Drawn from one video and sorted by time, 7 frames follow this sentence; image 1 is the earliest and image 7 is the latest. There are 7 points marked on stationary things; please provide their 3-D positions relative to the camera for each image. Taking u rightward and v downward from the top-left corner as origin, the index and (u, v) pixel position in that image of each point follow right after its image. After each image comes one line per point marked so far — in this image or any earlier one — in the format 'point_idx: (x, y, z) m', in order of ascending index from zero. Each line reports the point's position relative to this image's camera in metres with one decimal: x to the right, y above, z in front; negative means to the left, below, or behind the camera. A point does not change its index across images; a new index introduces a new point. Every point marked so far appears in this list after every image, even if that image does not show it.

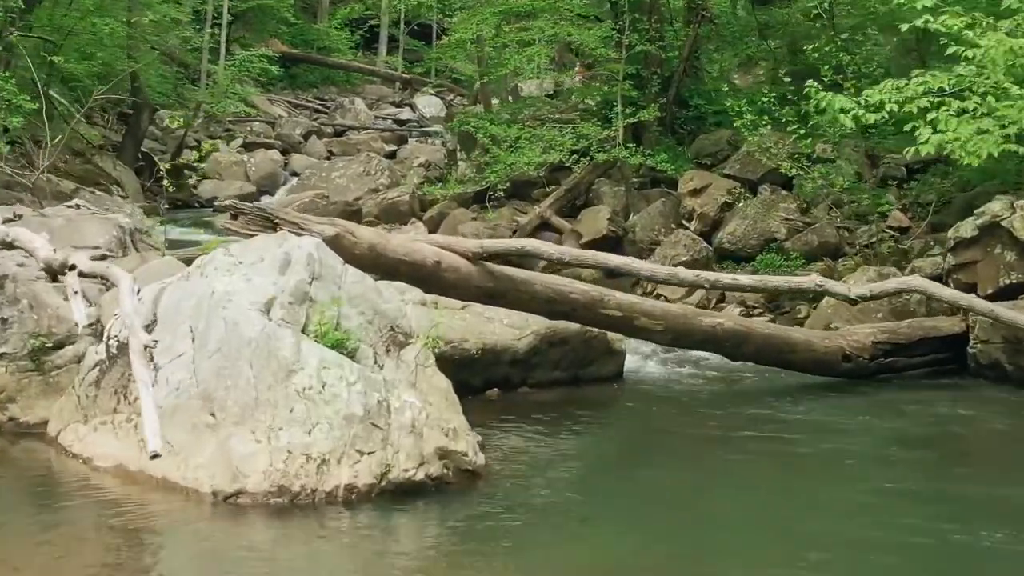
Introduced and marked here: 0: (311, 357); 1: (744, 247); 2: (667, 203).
0: (-1.1, -0.4, +5.8) m
1: (+3.0, +0.5, +13.7) m
2: (+2.2, +1.2, +14.6) m
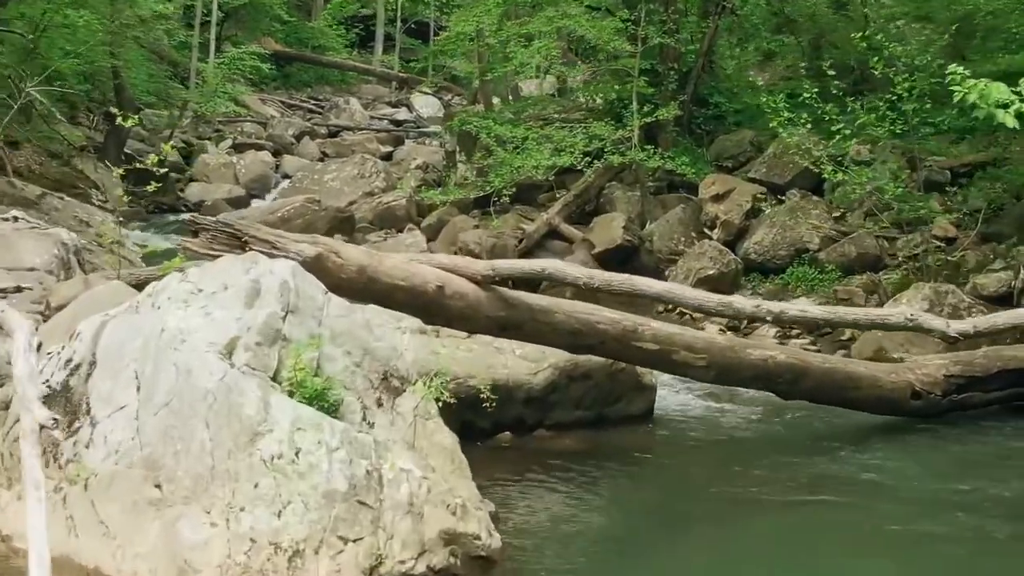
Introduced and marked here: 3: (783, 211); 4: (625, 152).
0: (-1.0, -0.6, +4.6) m
1: (+3.1, +0.4, +12.5) m
2: (+2.2, +1.0, +13.5) m
3: (+3.3, +0.9, +12.8) m
4: (+1.4, +1.7, +13.3) m
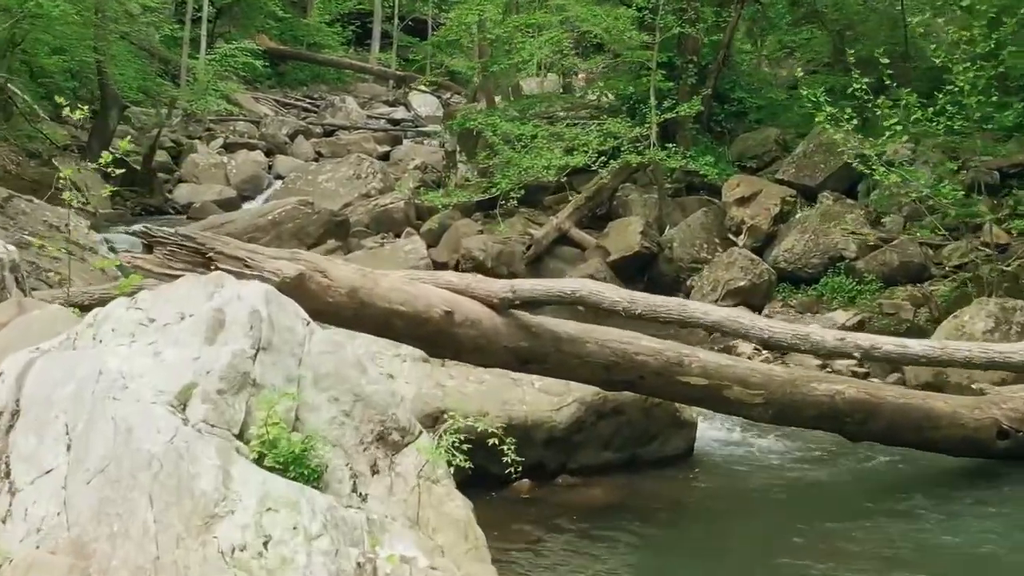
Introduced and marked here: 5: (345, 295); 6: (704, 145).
0: (-0.9, -0.7, +3.6) m
1: (+3.2, +0.2, +11.5) m
2: (+2.3, +0.9, +12.4) m
3: (+3.4, +0.8, +11.7) m
4: (+1.5, +1.6, +12.2) m
5: (-0.8, 0.0, +4.8) m
6: (+2.5, +1.9, +13.8) m
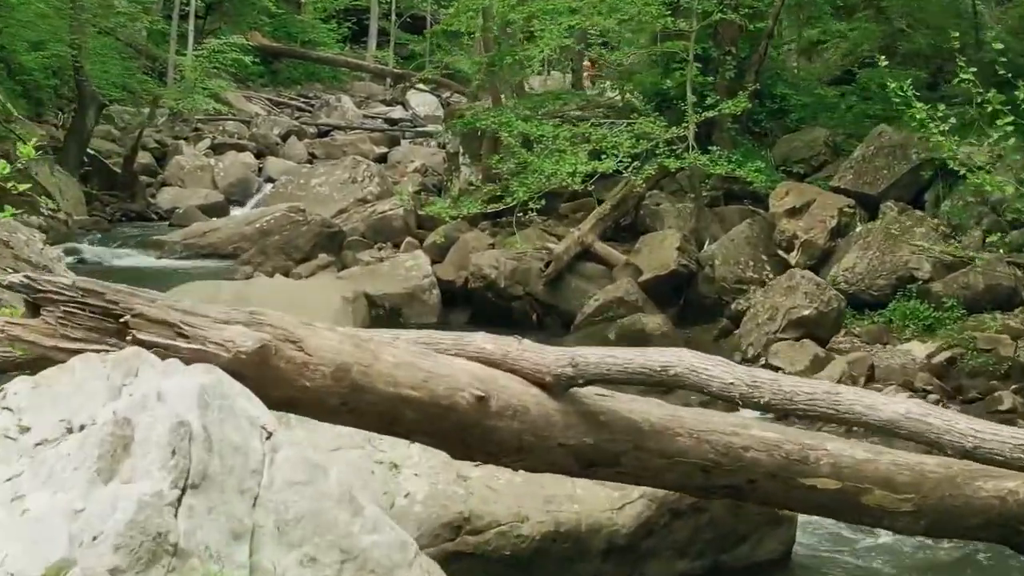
0: (-0.7, -0.9, +2.0) m
1: (+3.4, 0.0, +9.9) m
2: (+2.5, +0.6, +10.9) m
3: (+3.6, +0.6, +10.2) m
4: (+1.7, +1.4, +10.7) m
5: (-0.6, -0.3, +3.3) m
6: (+2.7, +1.6, +12.2) m
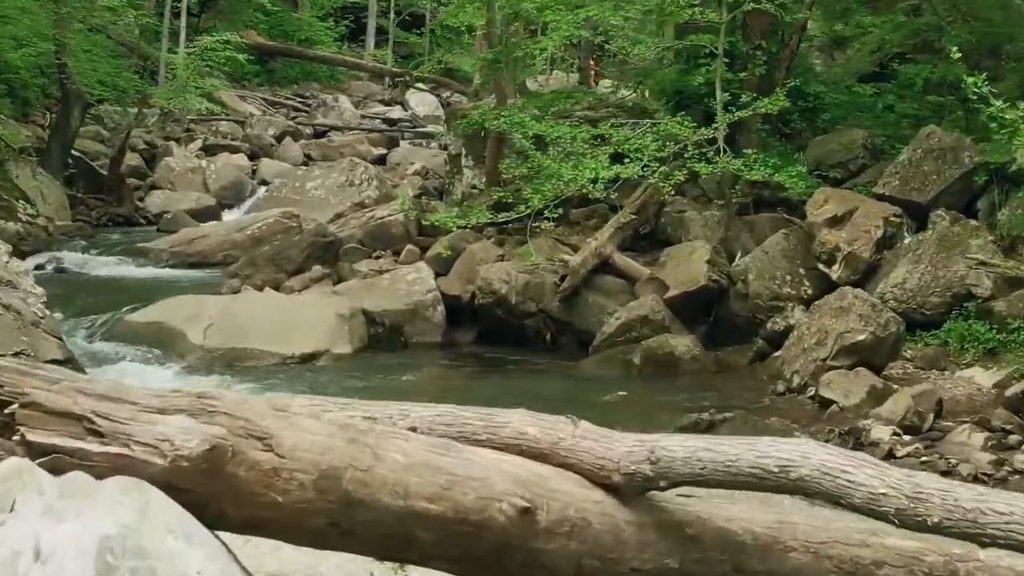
0: (-0.6, -1.1, +1.0) m
1: (+3.5, -0.2, +9.0) m
2: (+2.6, +0.5, +9.9) m
3: (+3.7, +0.4, +9.2) m
4: (+1.8, +1.2, +9.7) m
5: (-0.4, -0.4, +2.3) m
6: (+2.8, +1.5, +11.2) m
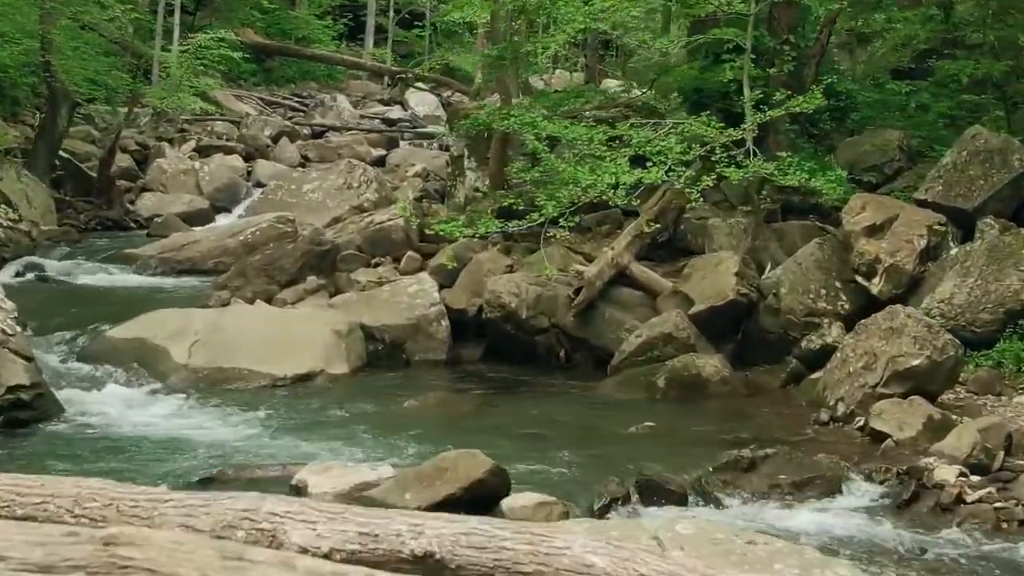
0: (-0.4, -1.2, +0.2) m
1: (+3.6, -0.3, +8.2) m
2: (+2.7, +0.4, +9.1) m
3: (+3.8, +0.3, +8.5) m
4: (+1.9, +1.1, +8.9) m
5: (-0.3, -0.5, +1.5) m
6: (+2.9, +1.4, +10.5) m
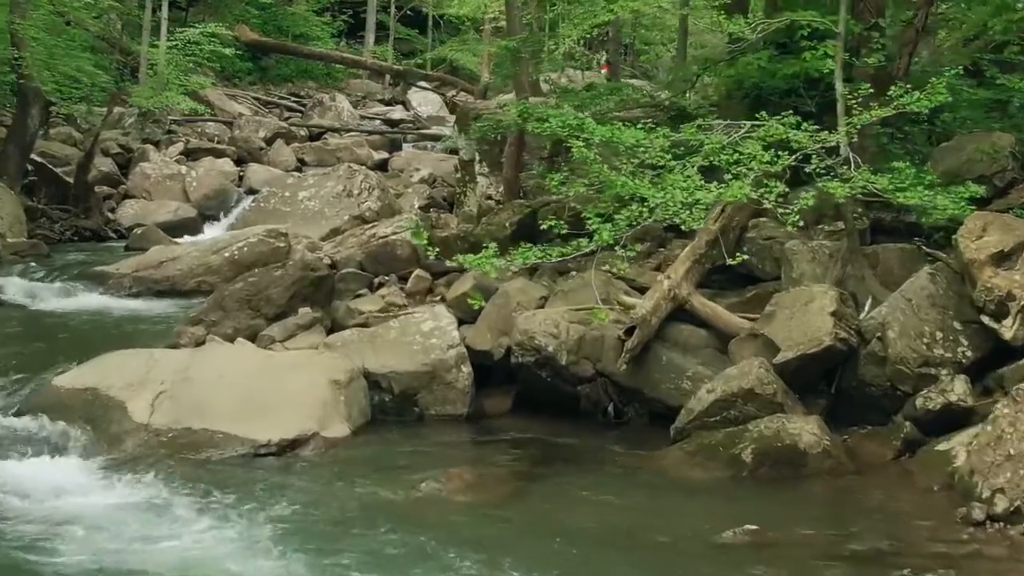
0: (-0.2, -1.5, -1.5) m
1: (+3.9, -0.6, +6.4) m
2: (+3.0, +0.1, +7.4) m
3: (+4.1, 0.0, +6.7) m
4: (+2.2, +0.8, +7.2) m
5: (-0.1, -0.8, -0.2) m
6: (+3.2, +1.1, +8.7) m
